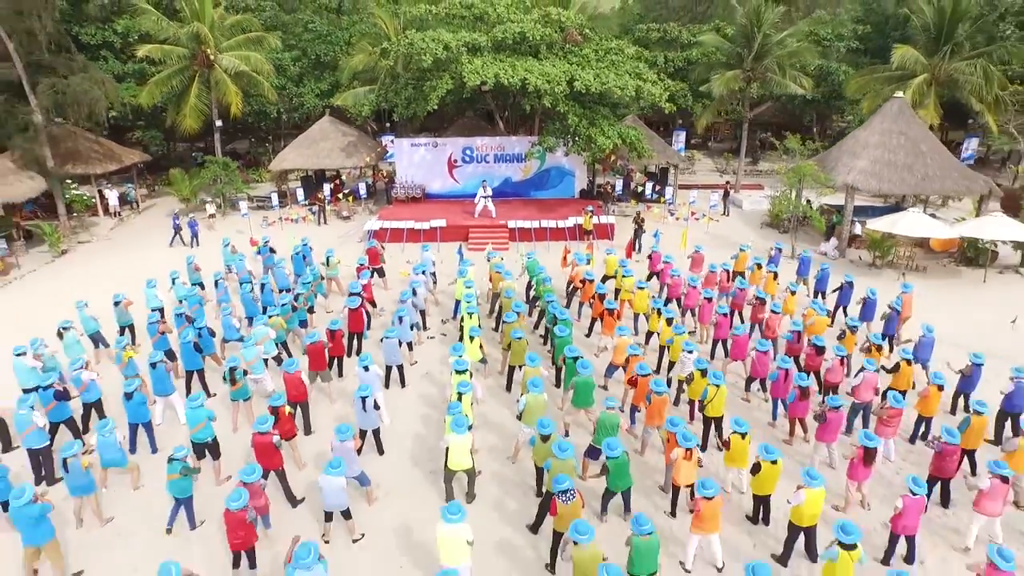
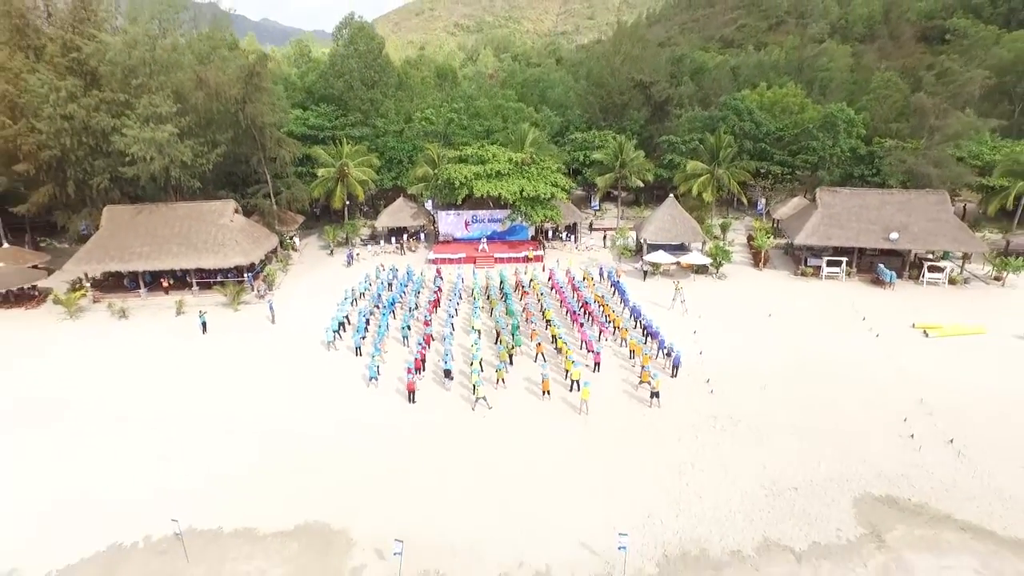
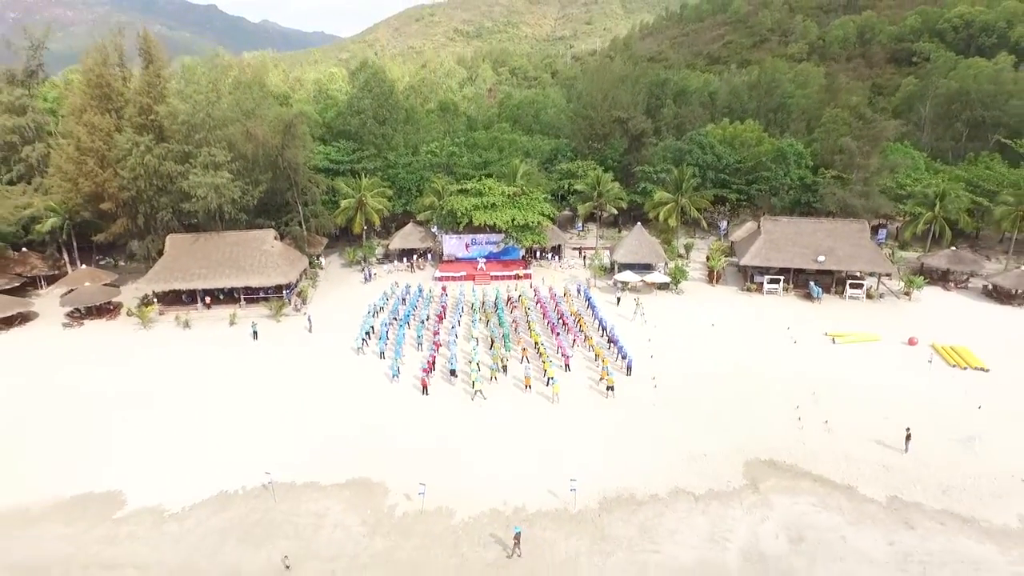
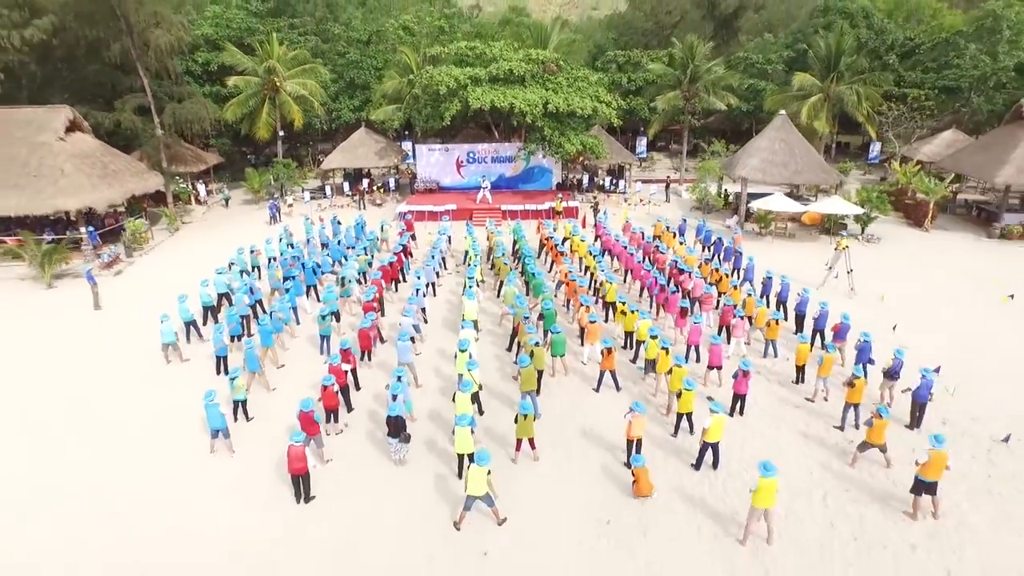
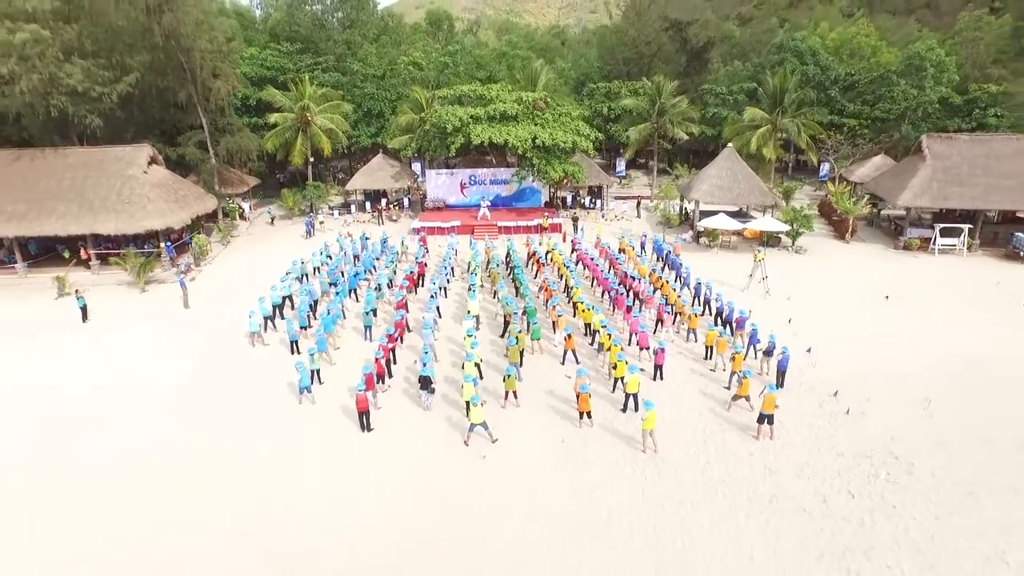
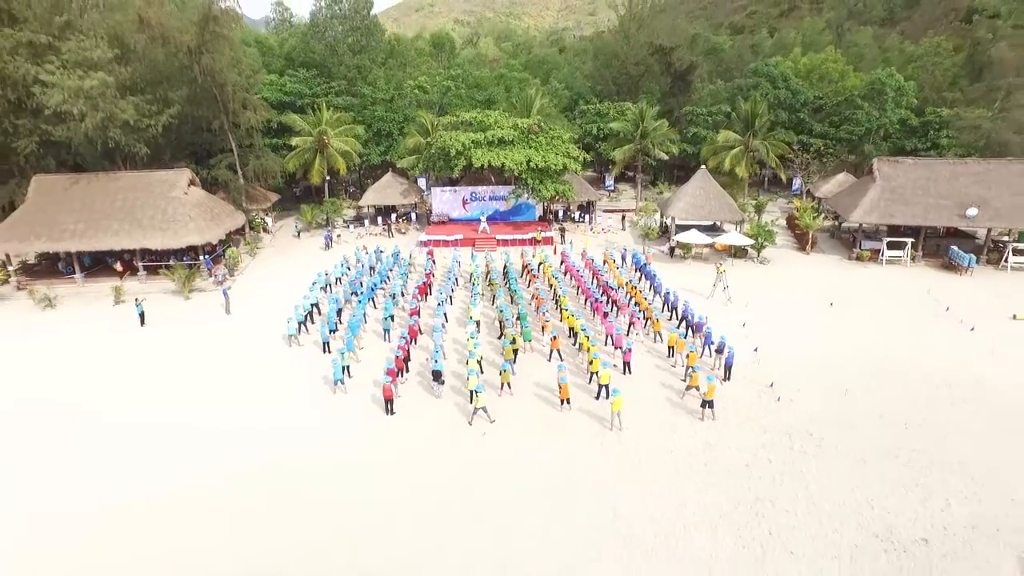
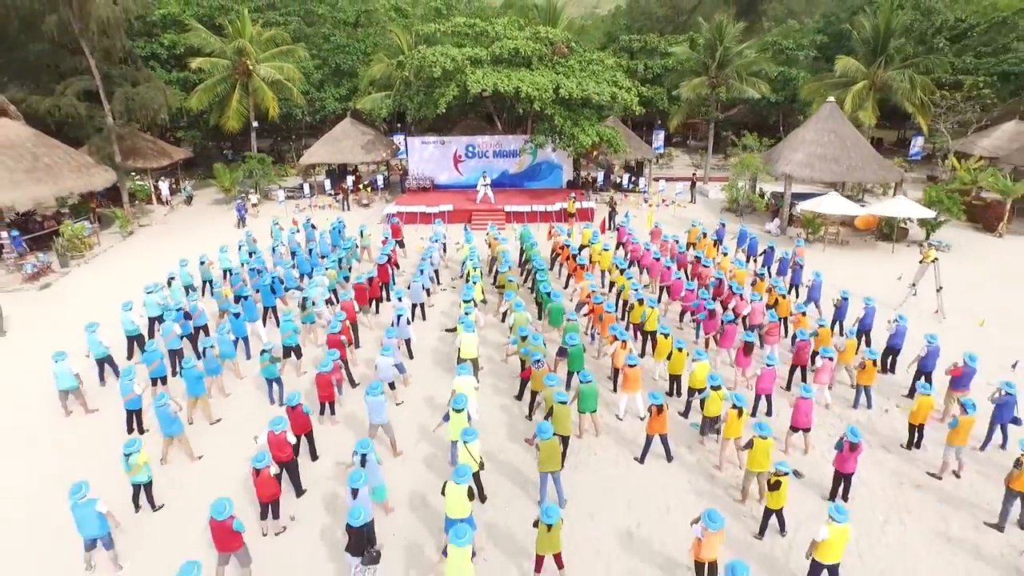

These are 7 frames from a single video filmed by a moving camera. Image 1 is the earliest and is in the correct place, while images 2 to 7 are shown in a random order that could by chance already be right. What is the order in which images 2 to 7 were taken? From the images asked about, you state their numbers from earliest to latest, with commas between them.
7, 4, 5, 6, 2, 3
